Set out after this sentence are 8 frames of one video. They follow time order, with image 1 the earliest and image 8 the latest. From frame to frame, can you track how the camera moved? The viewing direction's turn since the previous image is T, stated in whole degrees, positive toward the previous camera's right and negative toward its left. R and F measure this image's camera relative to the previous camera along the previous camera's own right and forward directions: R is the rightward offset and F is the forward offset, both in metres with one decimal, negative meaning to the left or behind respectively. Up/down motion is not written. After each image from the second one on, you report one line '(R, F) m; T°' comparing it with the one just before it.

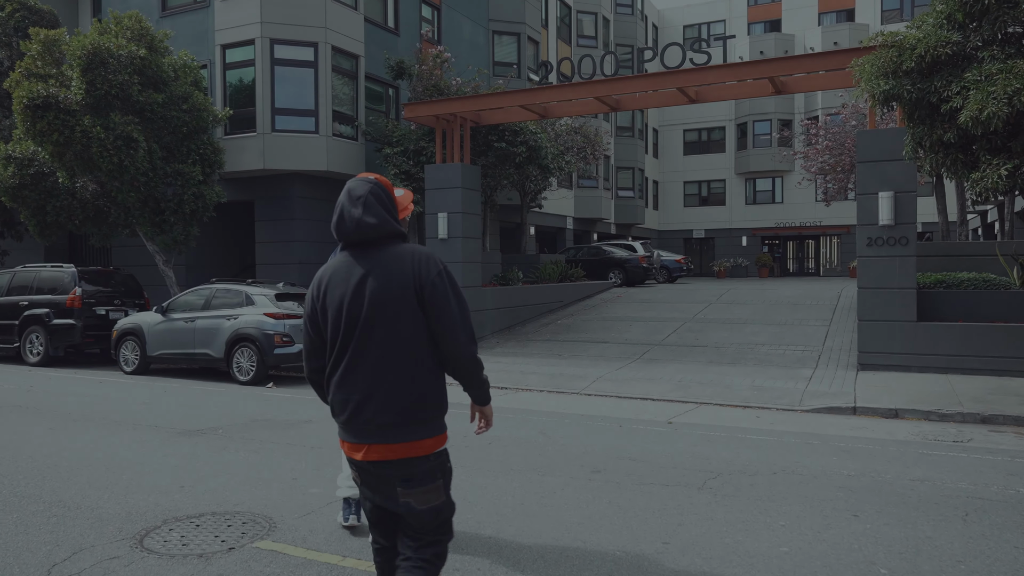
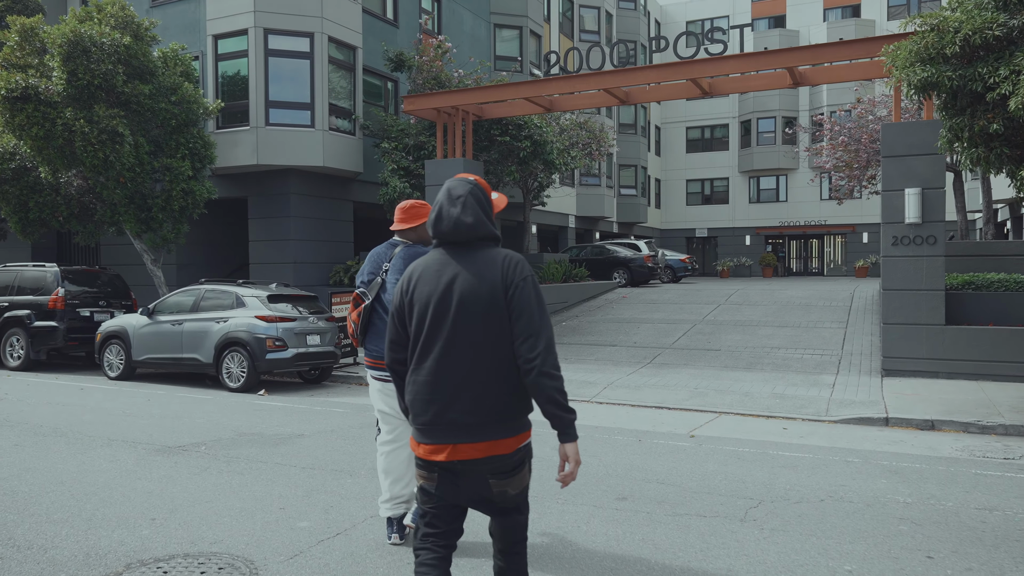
(-0.1, +0.6) m; 0°
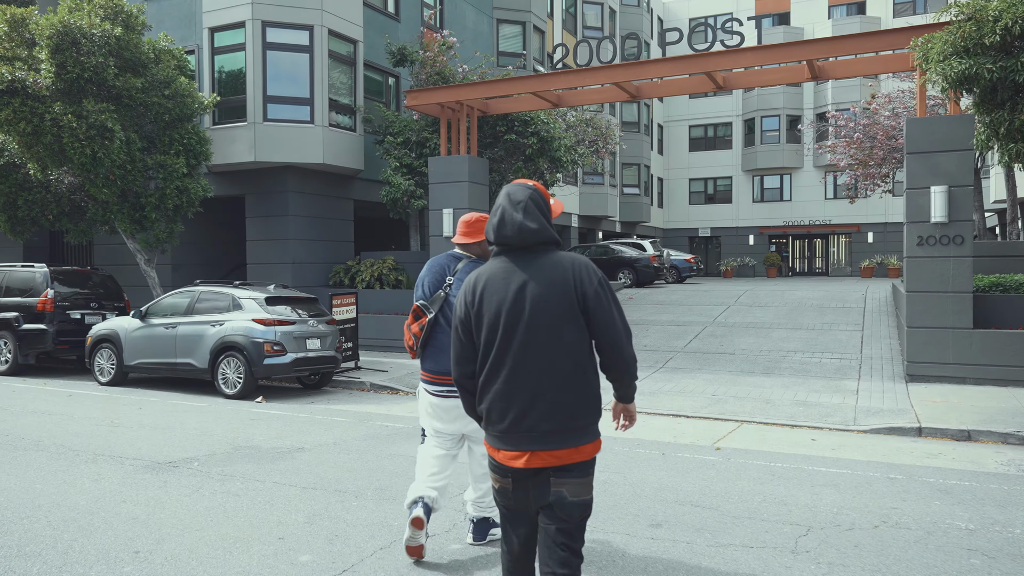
(-0.1, +0.5) m; 0°
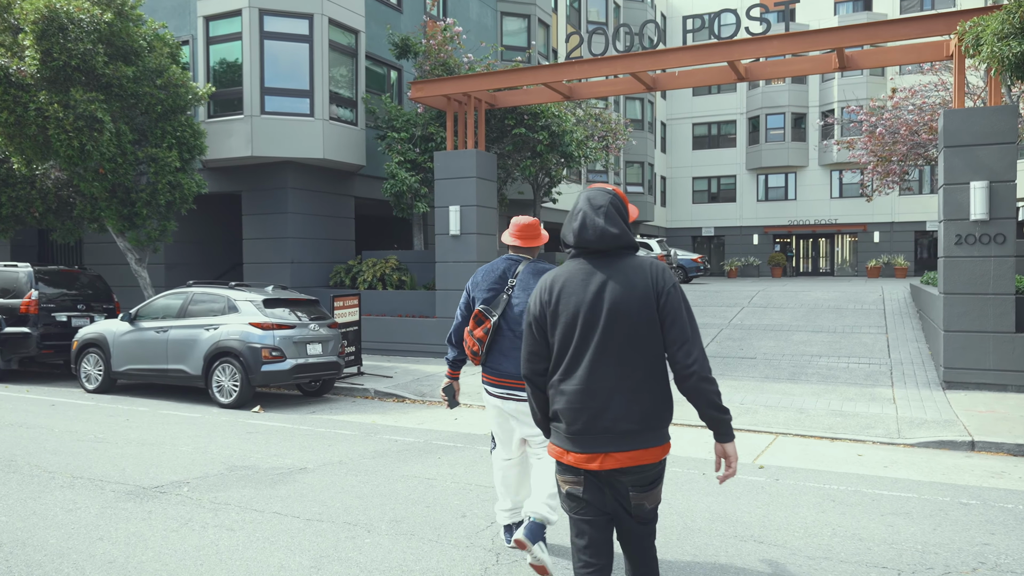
(-0.2, +0.7) m; 0°
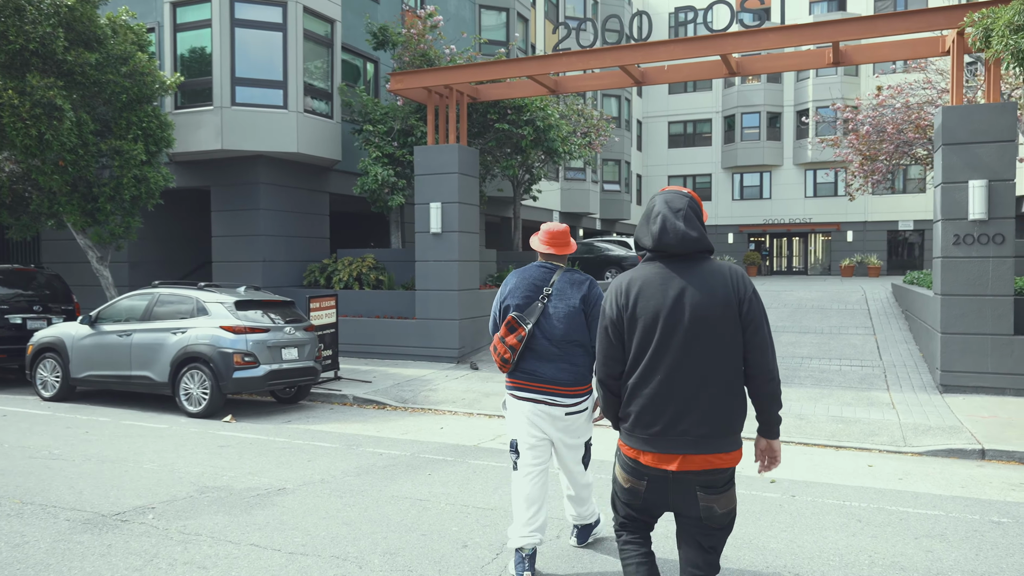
(-0.2, +0.5) m; +2°
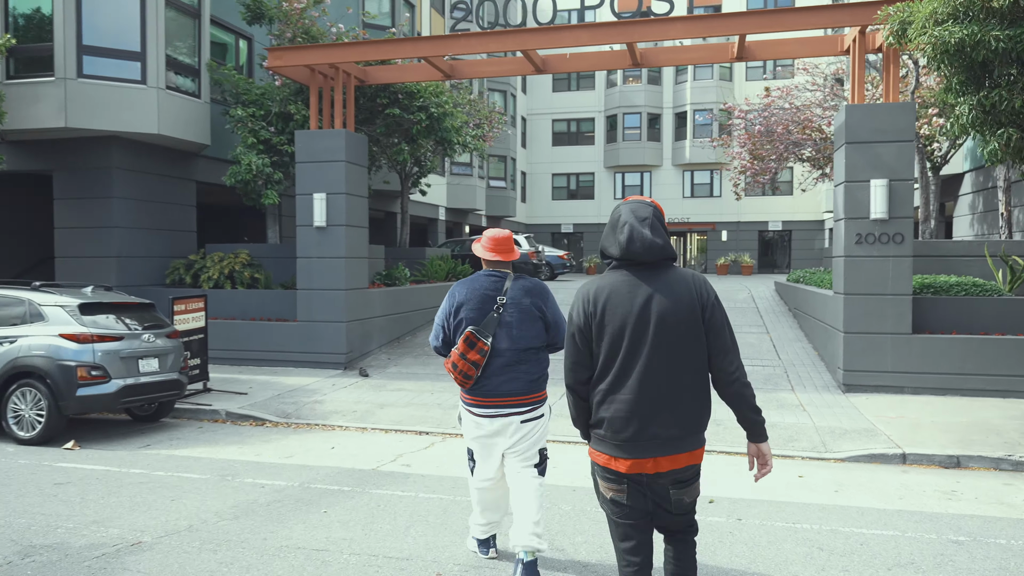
(-0.2, +0.9) m; +9°
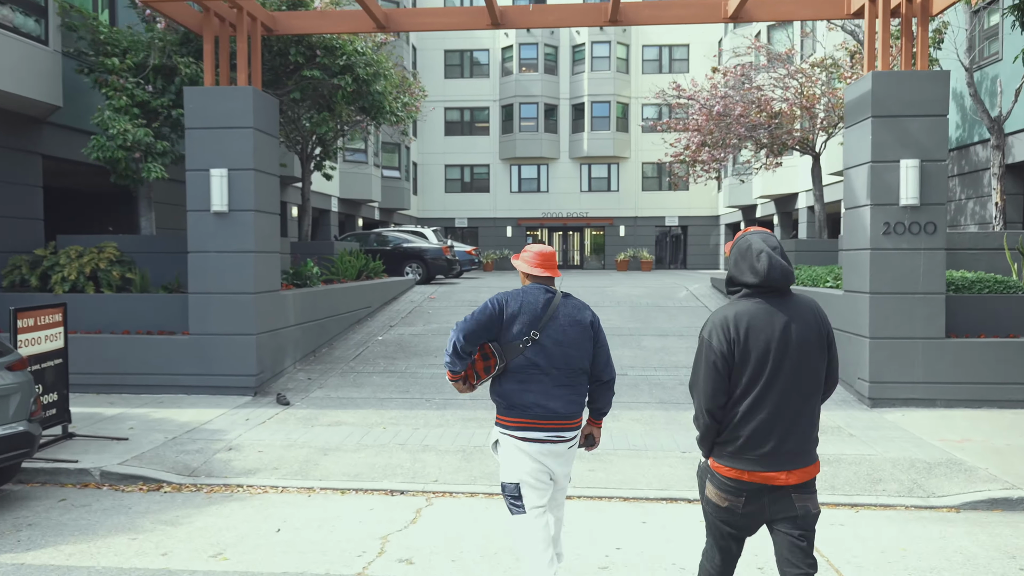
(-1.1, +2.2) m; +10°
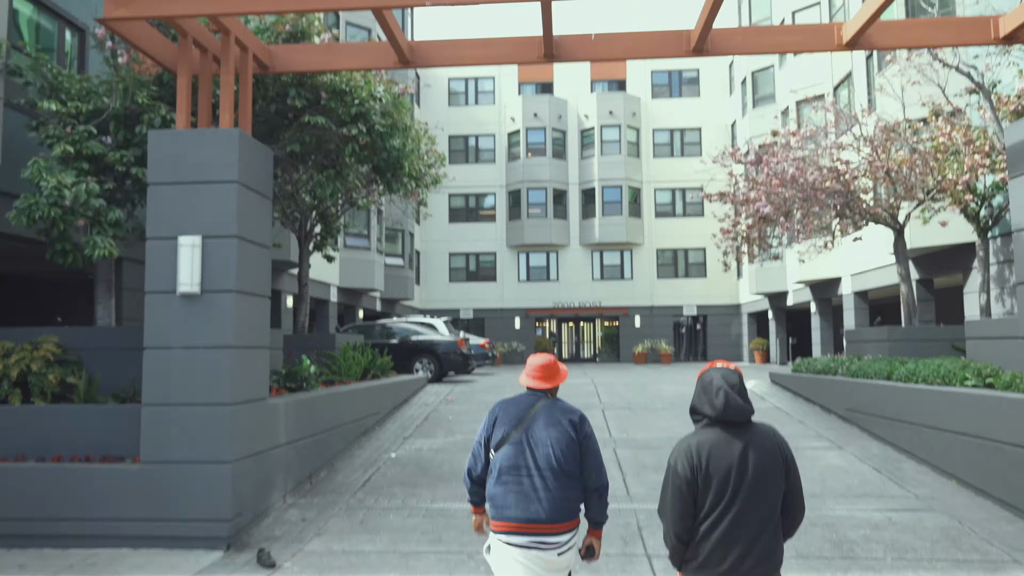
(-0.7, +2.4) m; 0°
